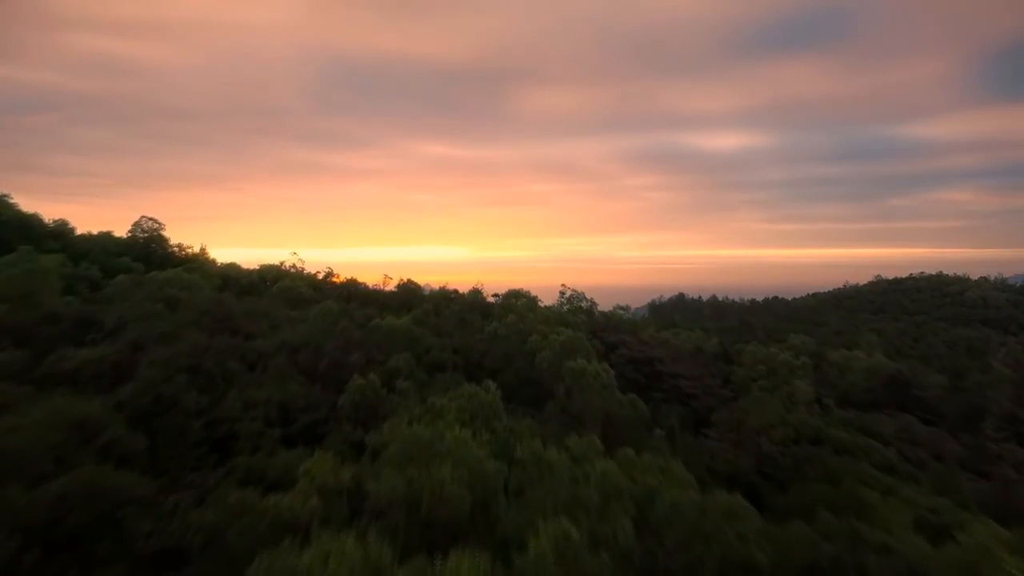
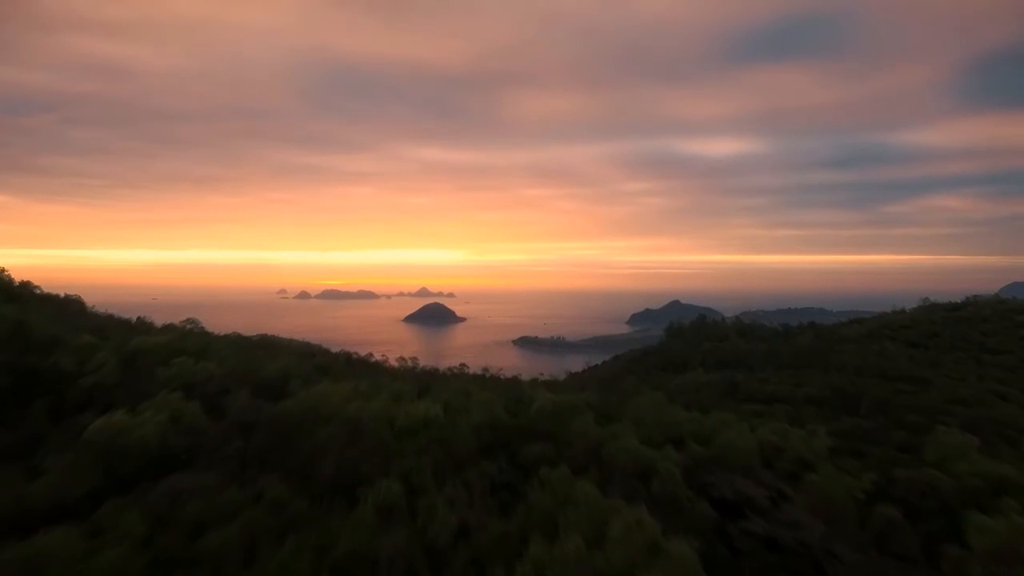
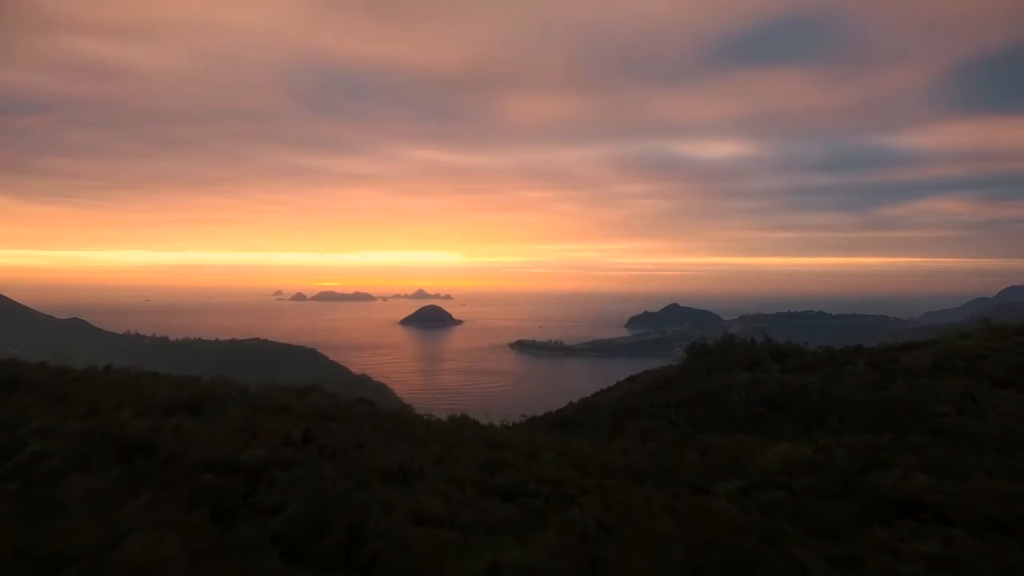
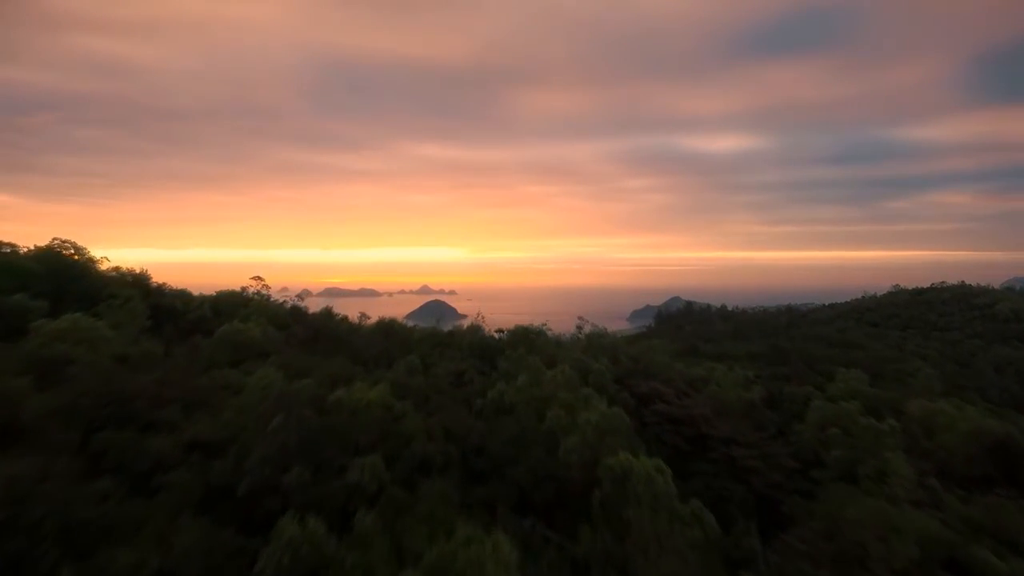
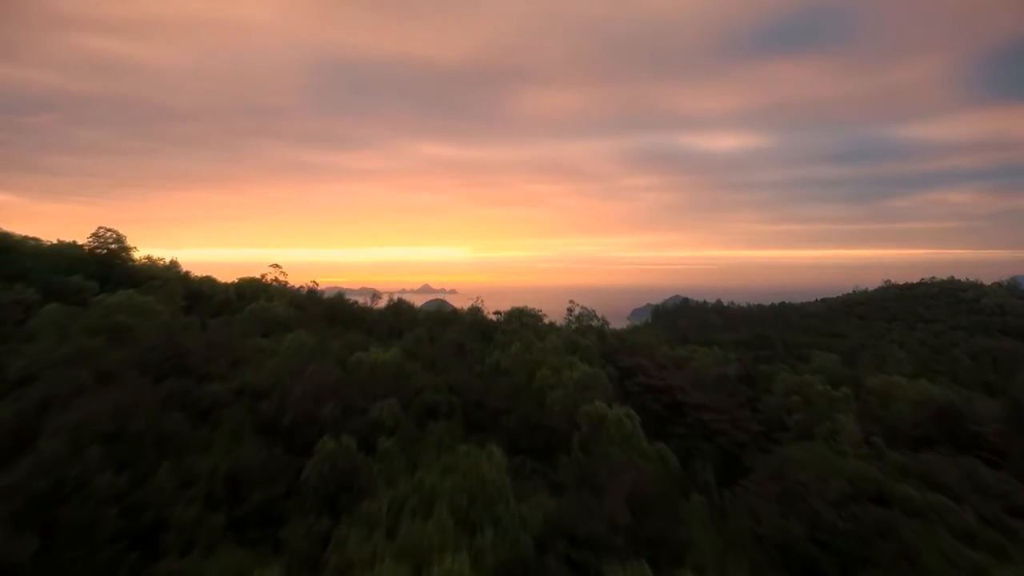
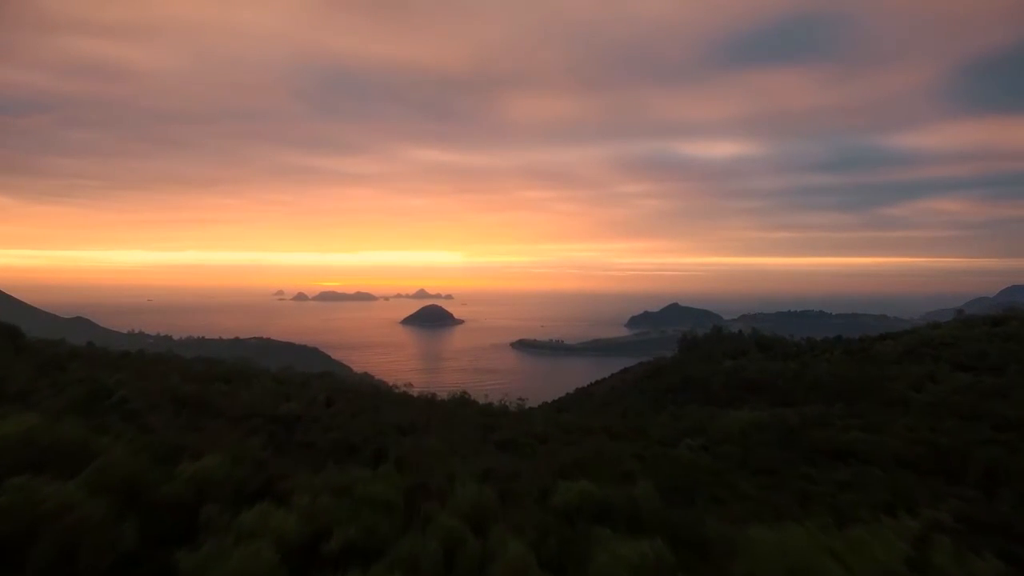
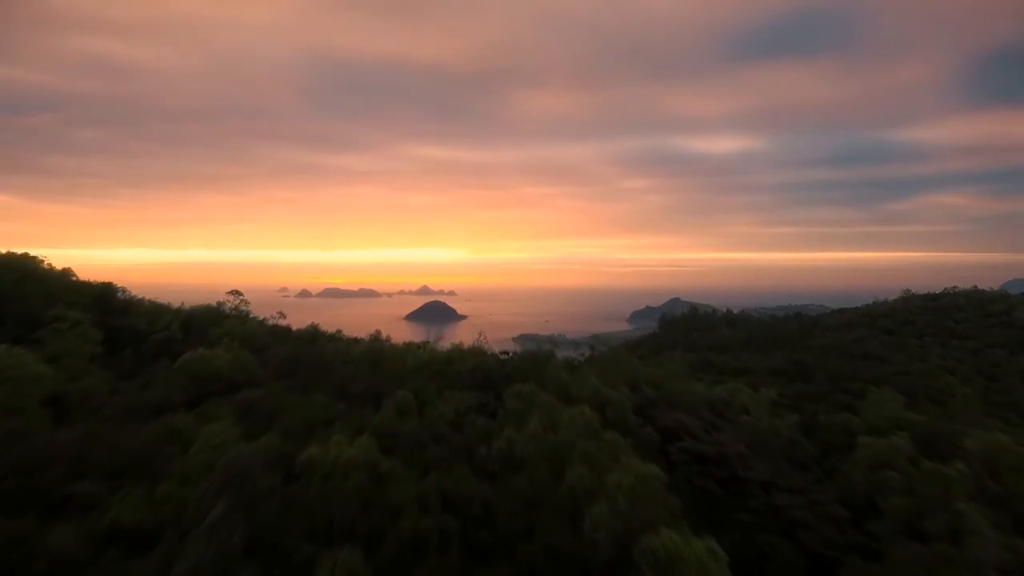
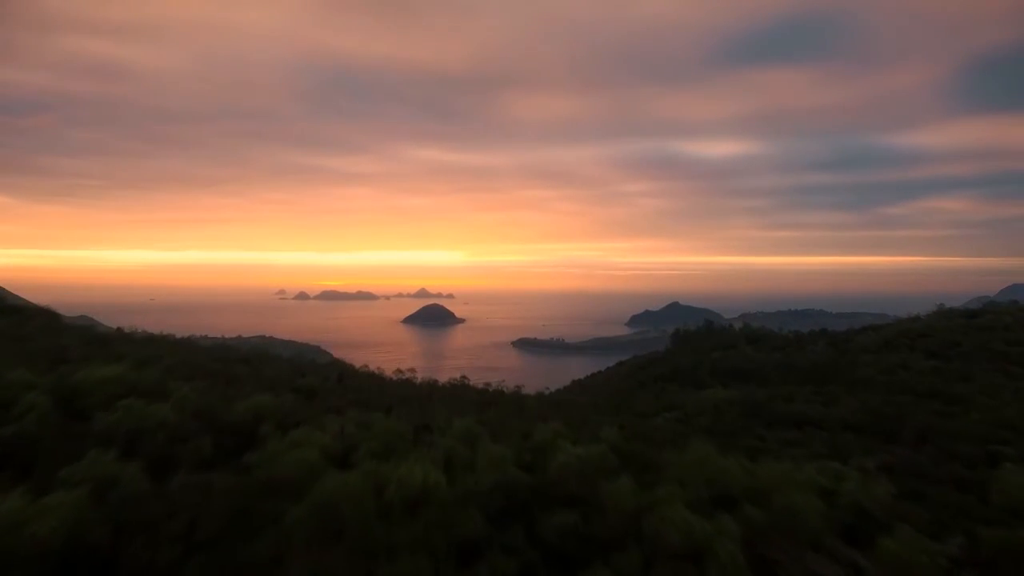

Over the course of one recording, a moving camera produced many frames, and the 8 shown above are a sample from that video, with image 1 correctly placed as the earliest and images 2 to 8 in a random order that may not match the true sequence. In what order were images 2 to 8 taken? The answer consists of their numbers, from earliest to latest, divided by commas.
5, 4, 7, 2, 8, 6, 3
